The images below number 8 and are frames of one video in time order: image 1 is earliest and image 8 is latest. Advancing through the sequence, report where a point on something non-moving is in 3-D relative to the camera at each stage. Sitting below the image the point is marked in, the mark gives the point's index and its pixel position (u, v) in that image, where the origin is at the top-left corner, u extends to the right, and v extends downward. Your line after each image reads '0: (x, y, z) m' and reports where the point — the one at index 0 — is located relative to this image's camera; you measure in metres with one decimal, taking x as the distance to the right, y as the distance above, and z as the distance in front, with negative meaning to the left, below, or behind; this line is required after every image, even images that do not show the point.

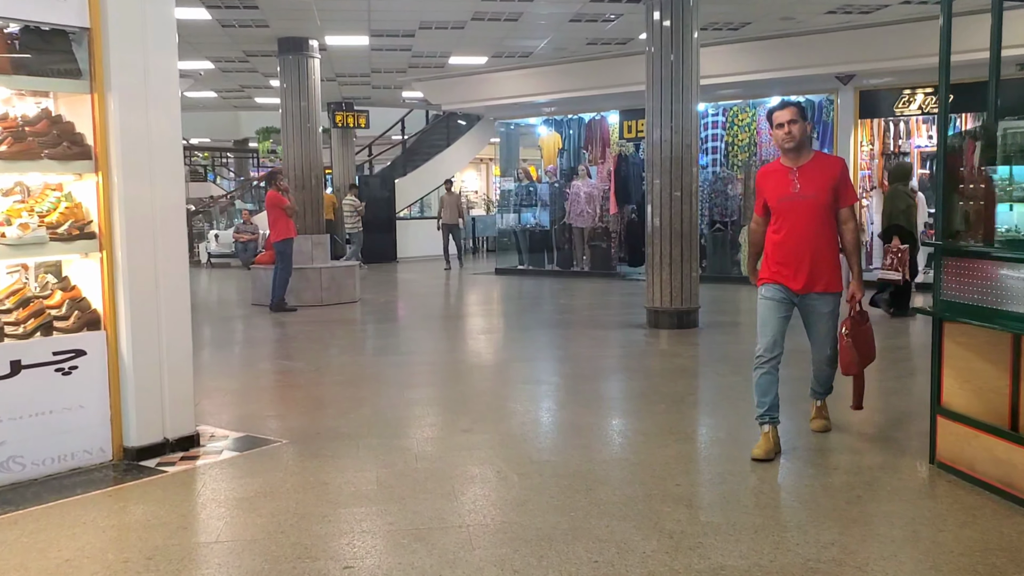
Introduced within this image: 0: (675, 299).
0: (+1.1, -0.1, +6.8) m
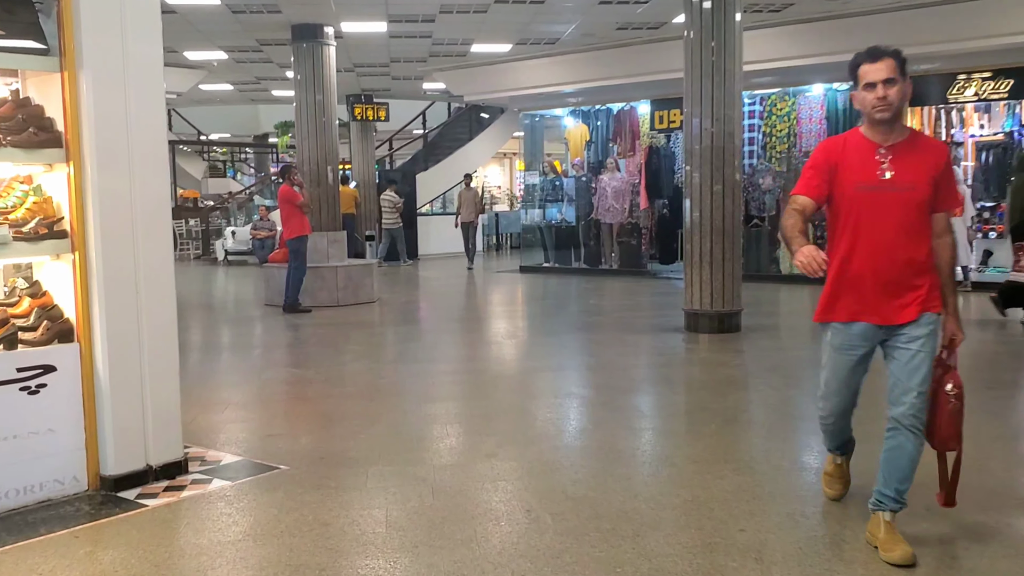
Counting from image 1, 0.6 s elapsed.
0: (+1.3, -0.1, +6.3) m
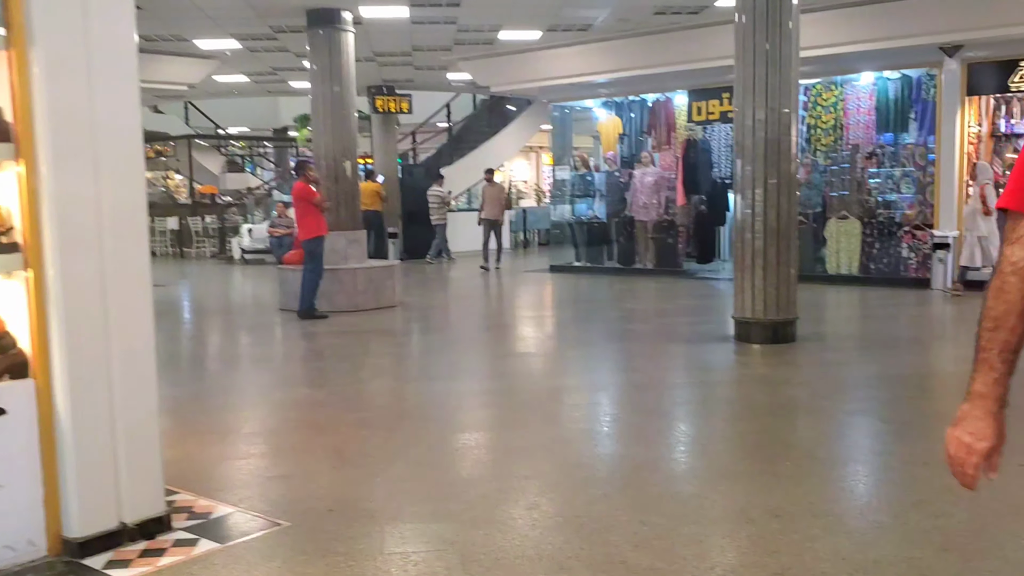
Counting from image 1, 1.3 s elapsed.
0: (+1.5, -0.1, +5.7) m
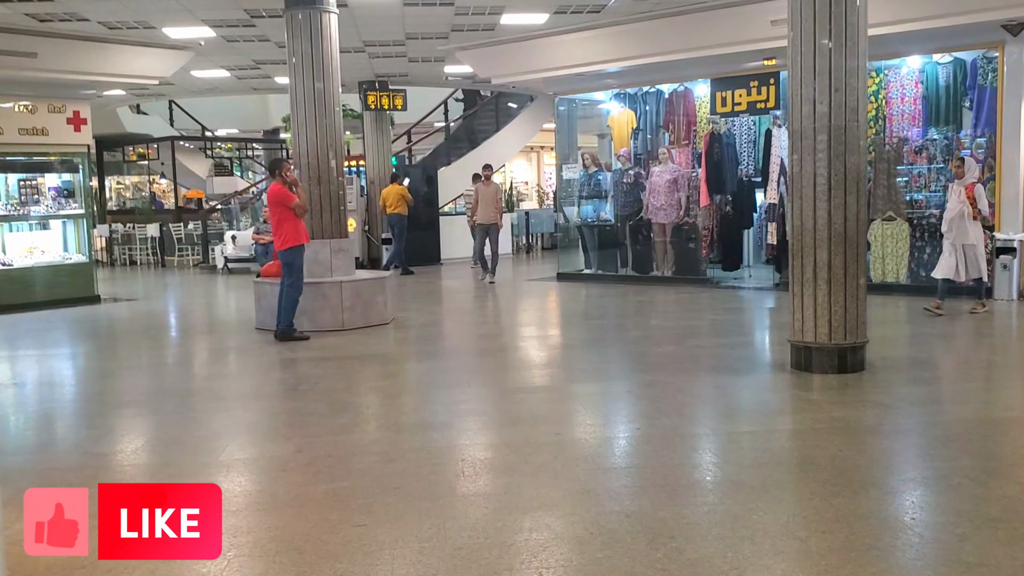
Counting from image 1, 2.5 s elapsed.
0: (+1.5, -0.2, +4.8) m
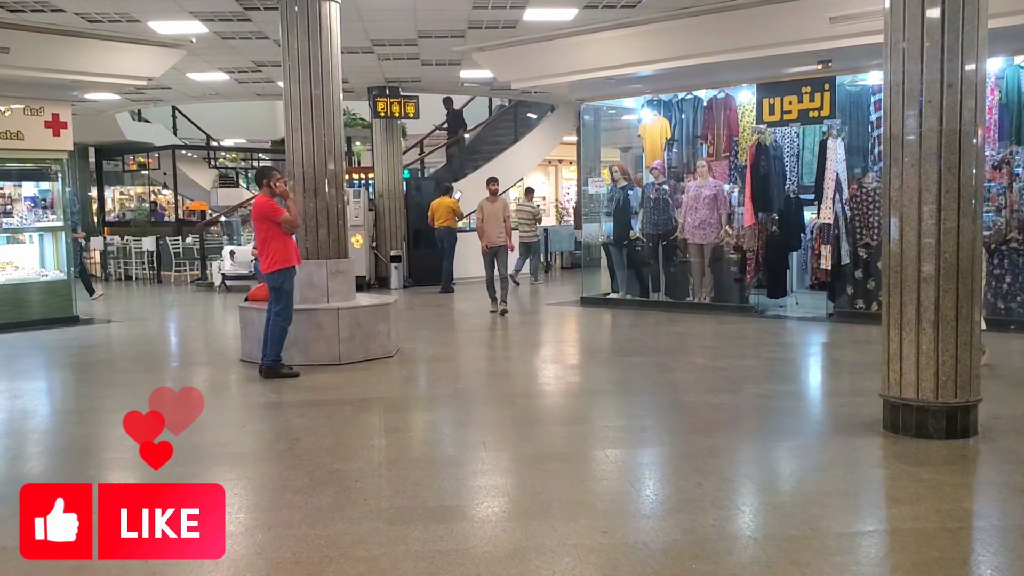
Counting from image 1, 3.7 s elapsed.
0: (+1.6, -0.4, +3.8) m
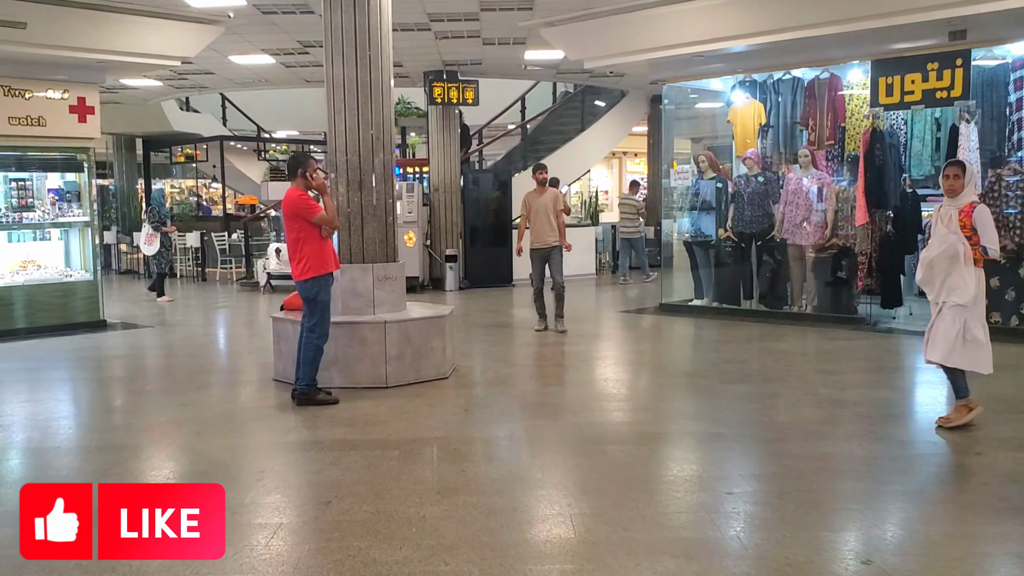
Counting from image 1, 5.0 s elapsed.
0: (+1.9, -0.4, +2.7) m
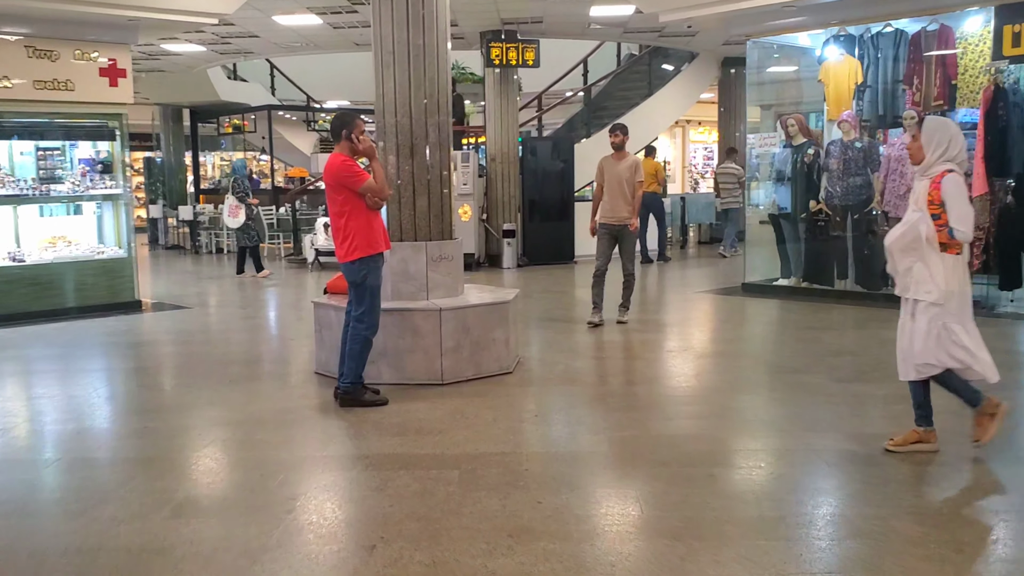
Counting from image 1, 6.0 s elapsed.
0: (+2.1, -0.4, +1.9) m
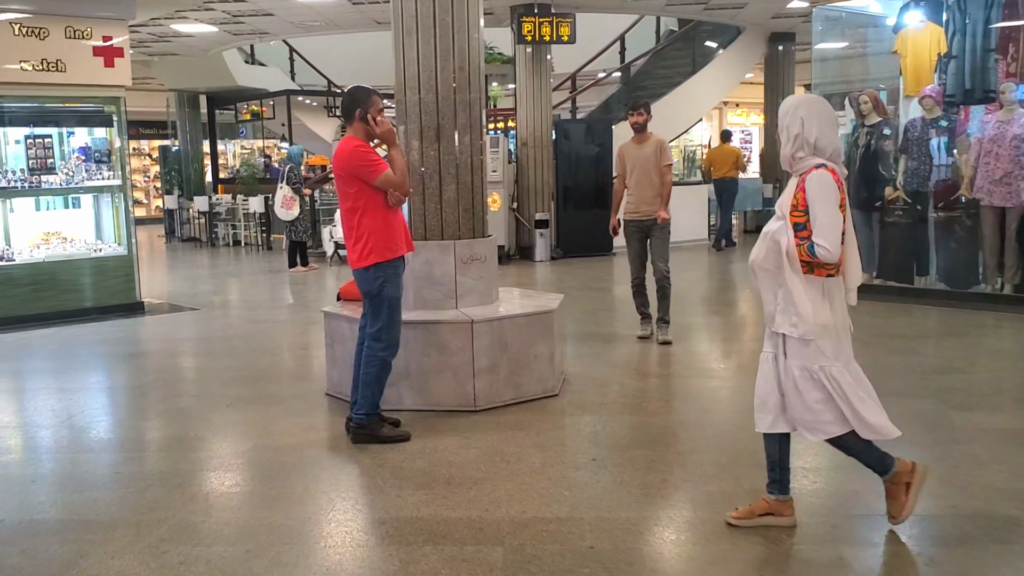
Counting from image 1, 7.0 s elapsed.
0: (+2.2, -0.5, +1.1) m
